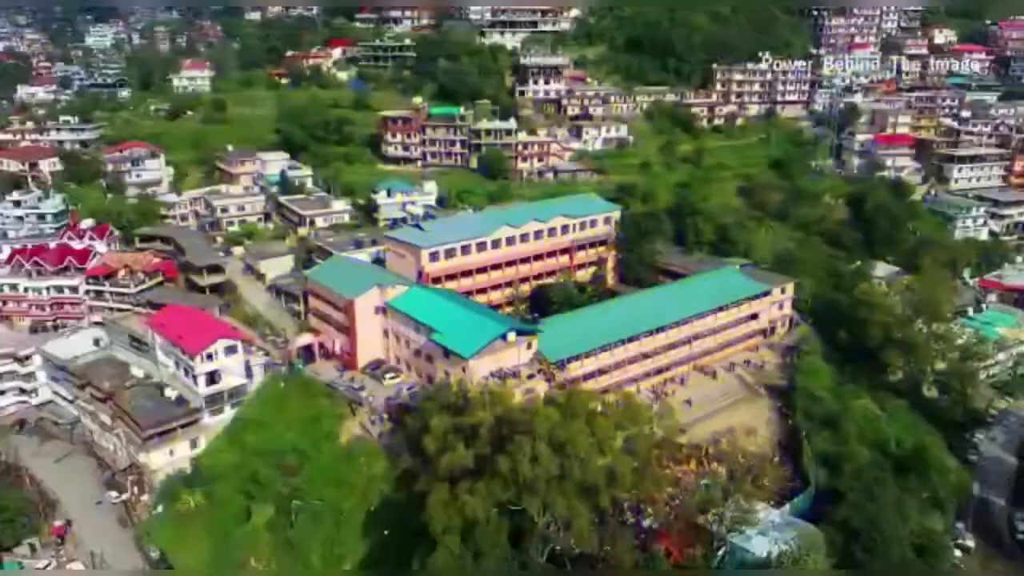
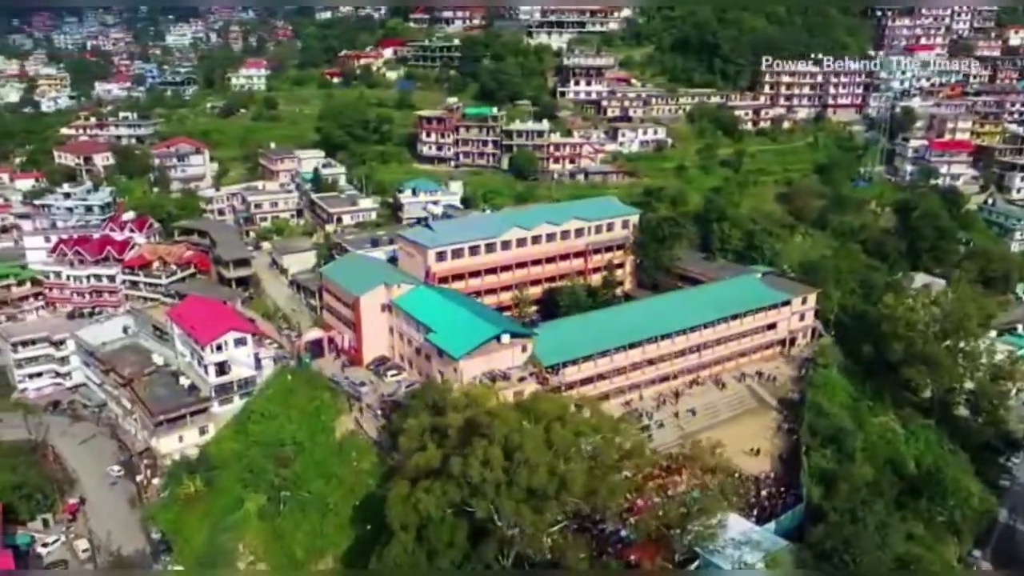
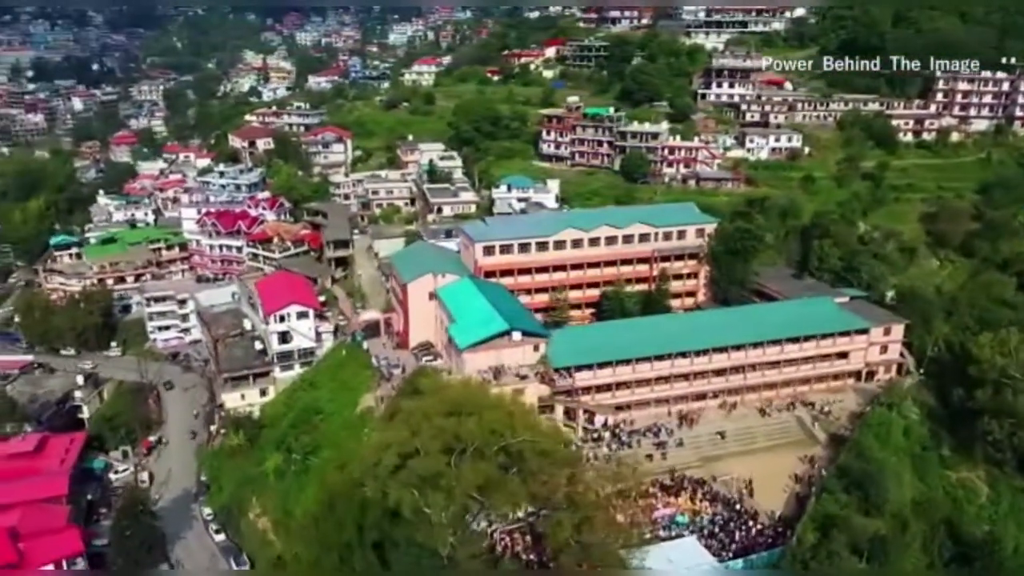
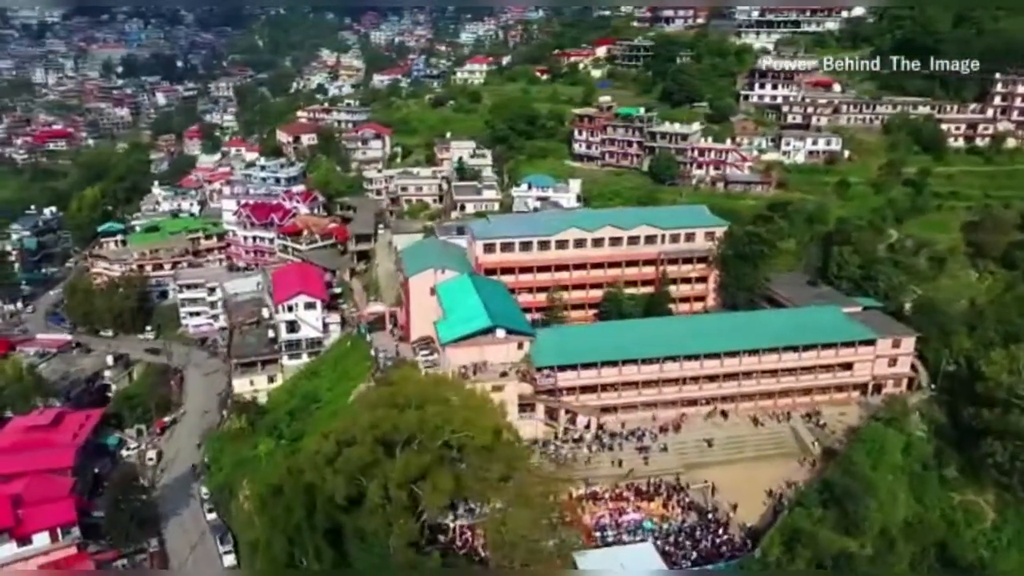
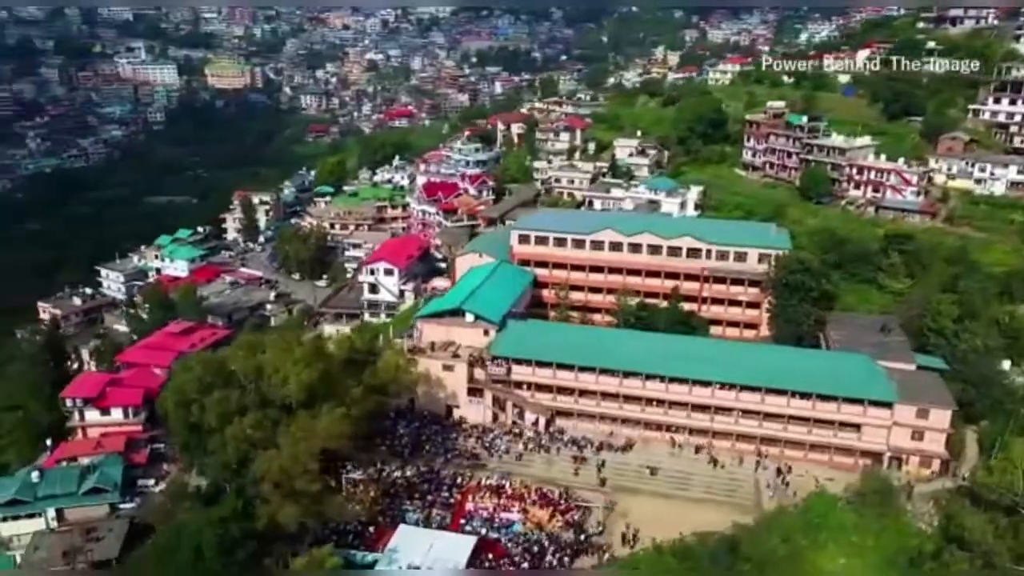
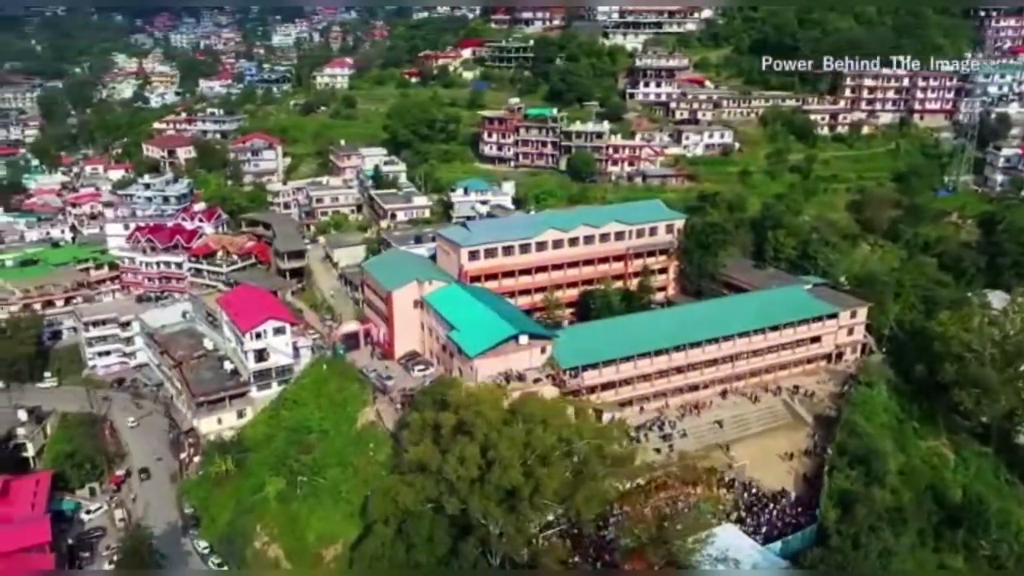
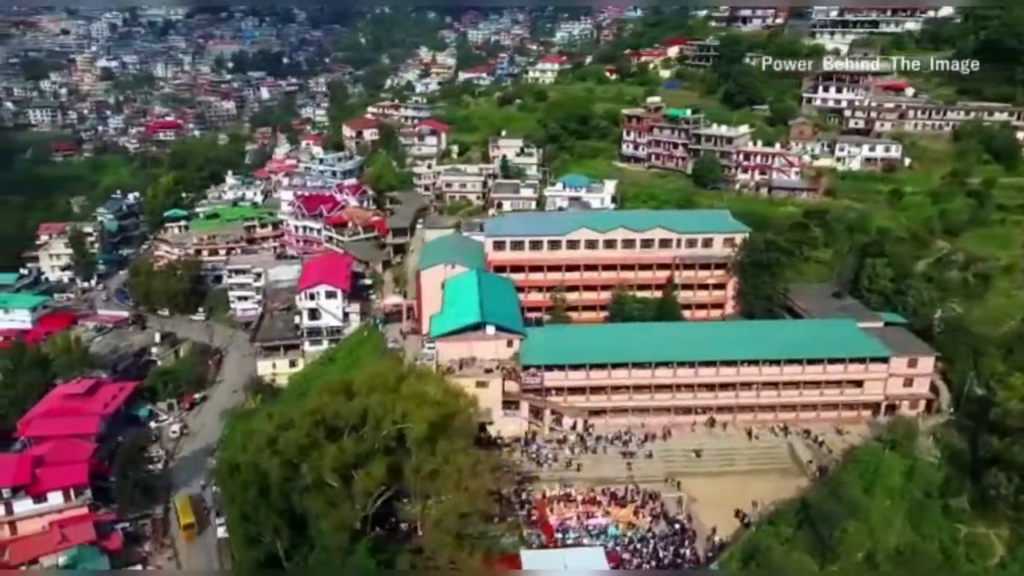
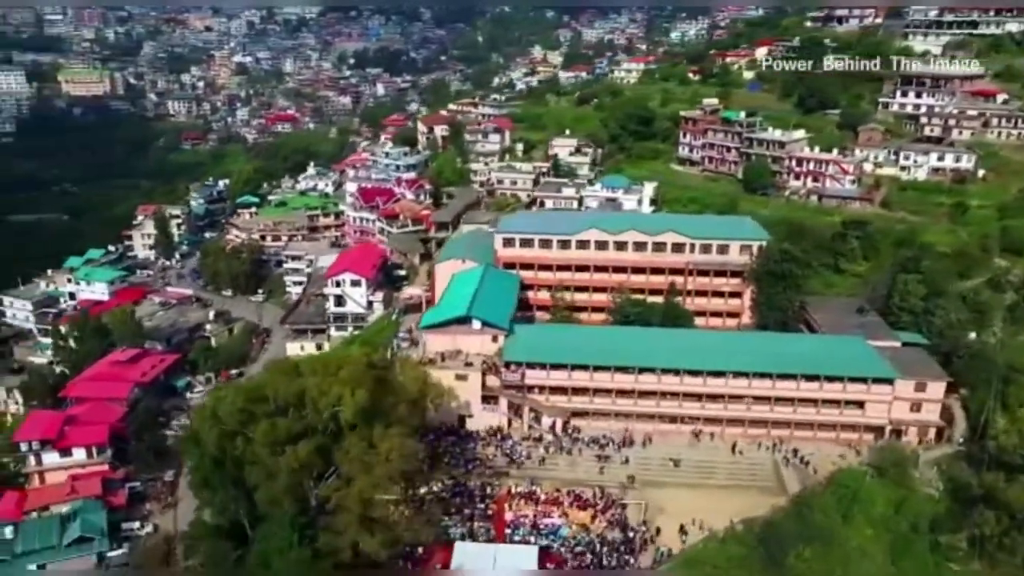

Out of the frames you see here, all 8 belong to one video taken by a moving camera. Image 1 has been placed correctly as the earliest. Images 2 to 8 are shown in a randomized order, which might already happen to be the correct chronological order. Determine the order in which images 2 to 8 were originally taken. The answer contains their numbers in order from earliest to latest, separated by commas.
2, 6, 3, 4, 7, 8, 5
